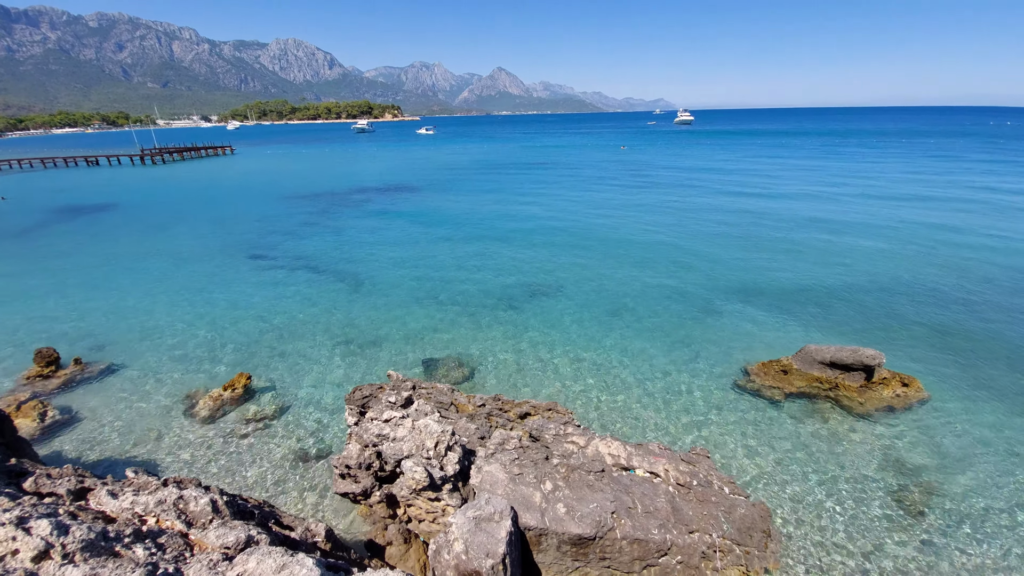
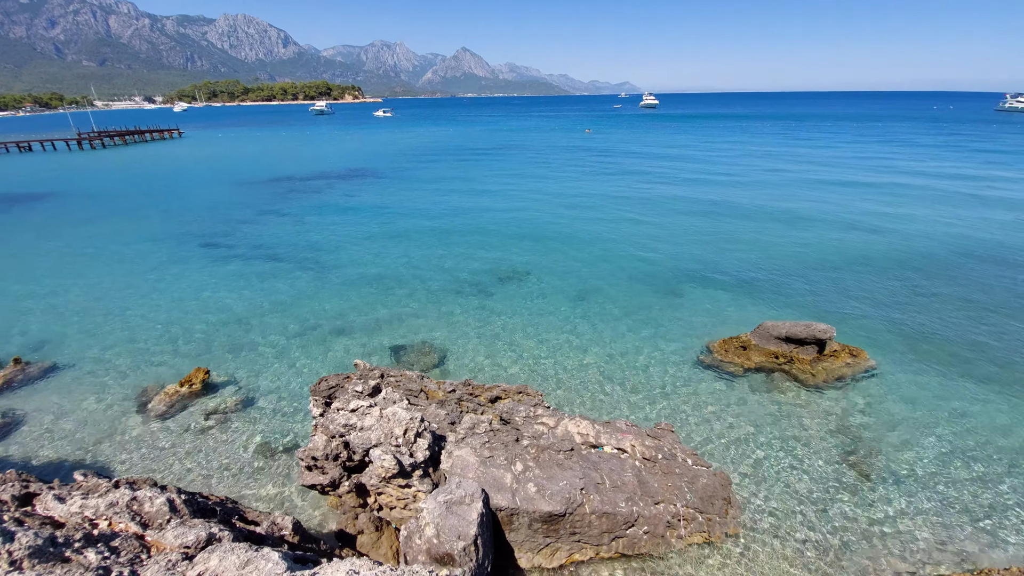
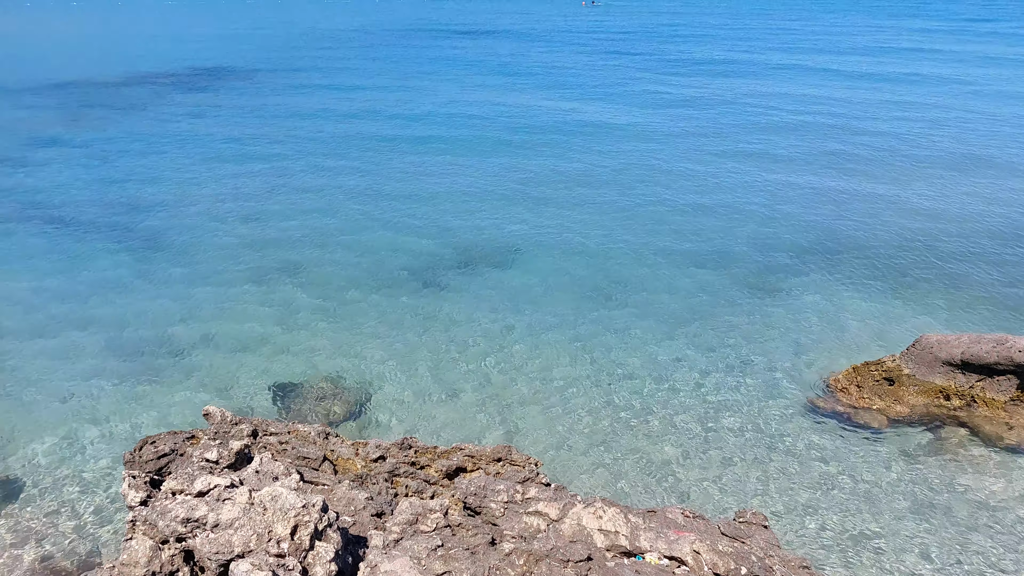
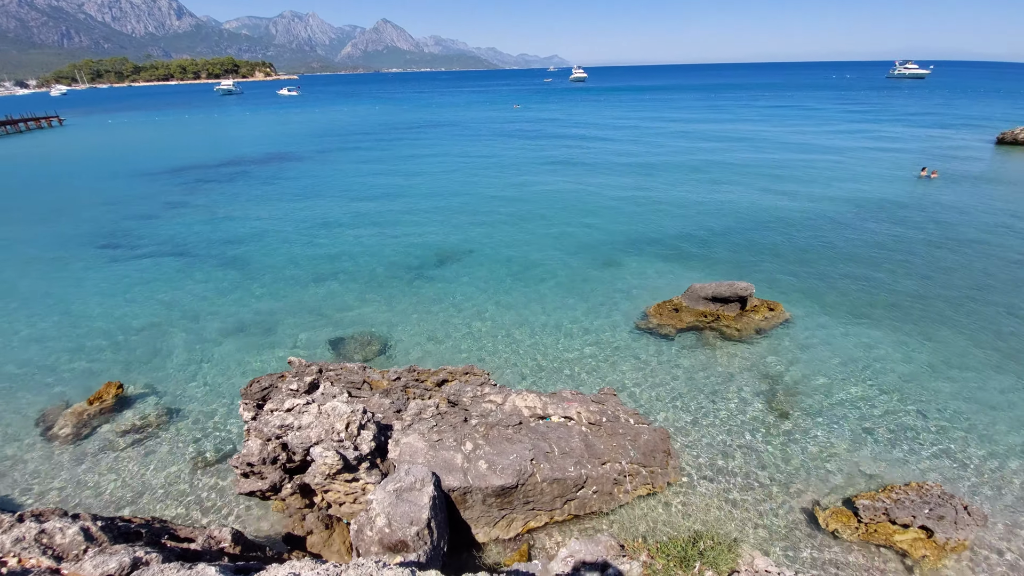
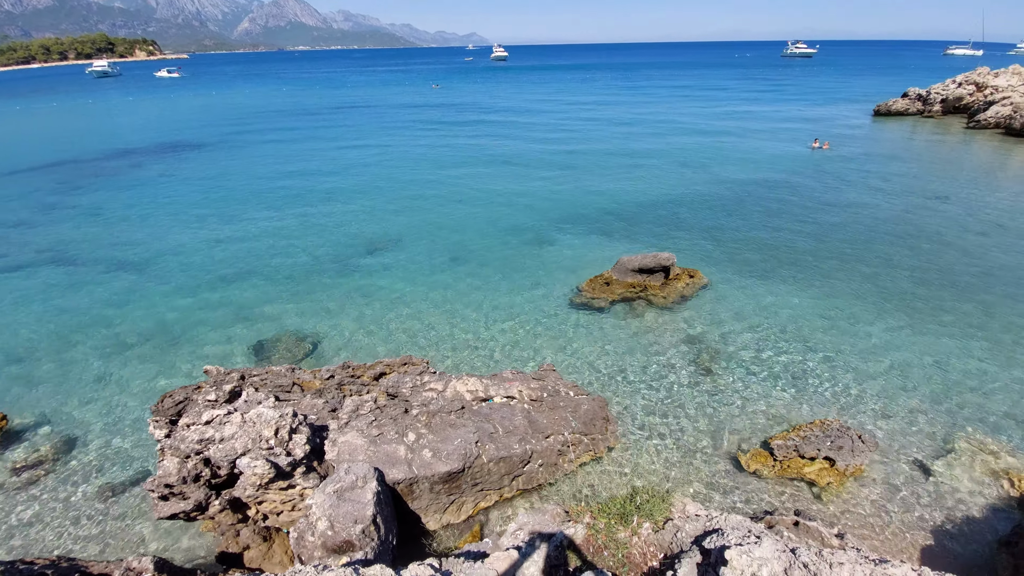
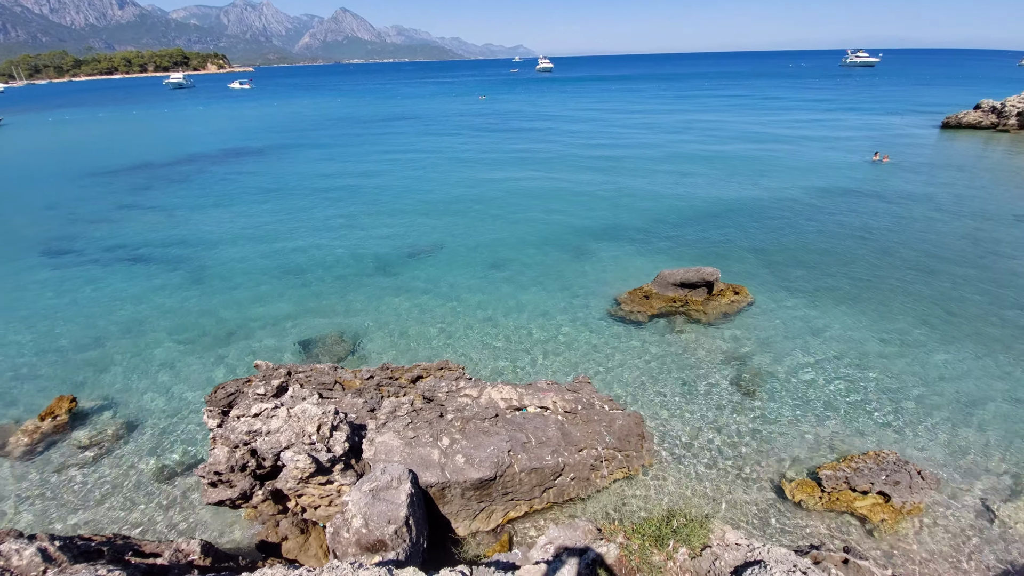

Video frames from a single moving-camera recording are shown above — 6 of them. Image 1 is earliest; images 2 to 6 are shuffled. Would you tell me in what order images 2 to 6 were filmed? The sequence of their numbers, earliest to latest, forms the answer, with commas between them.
2, 4, 6, 5, 3
